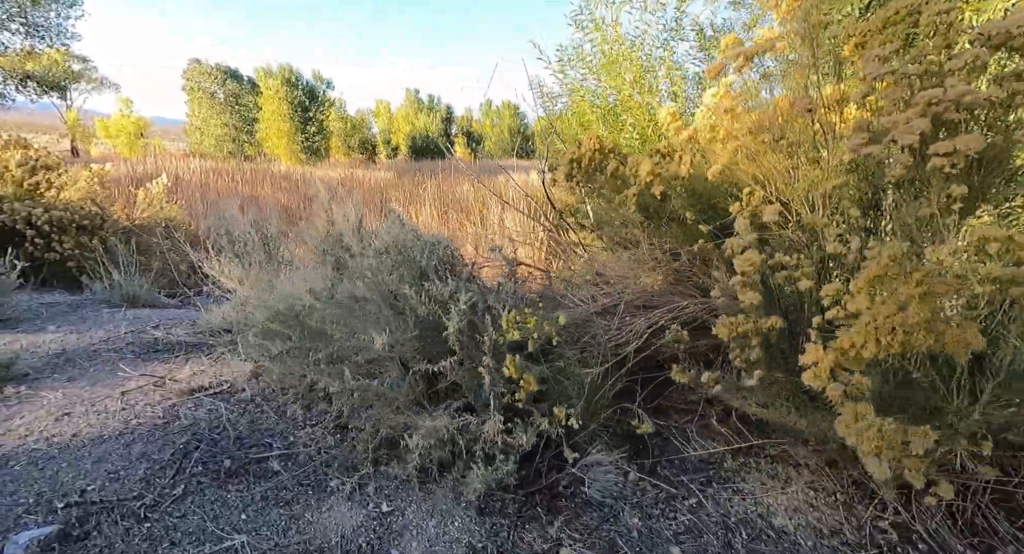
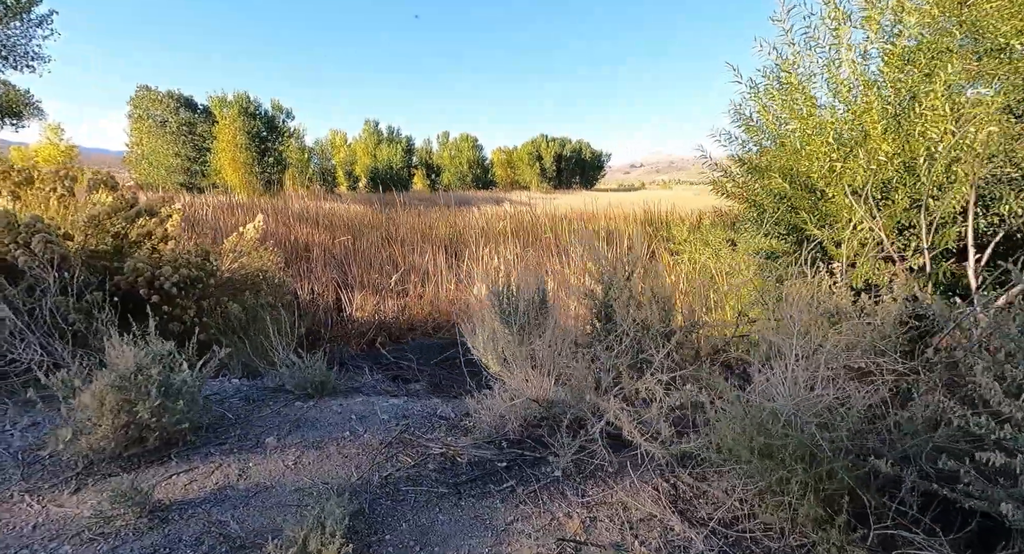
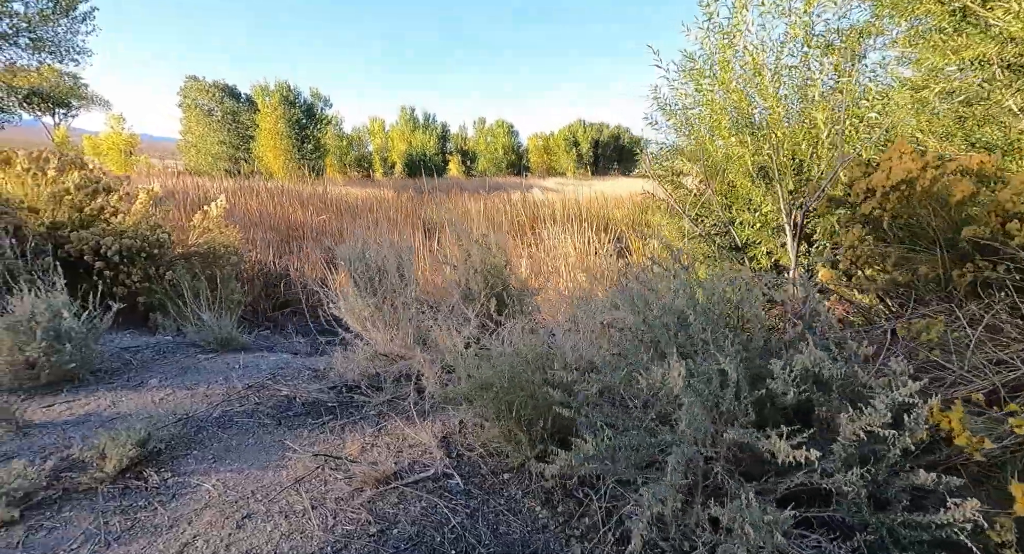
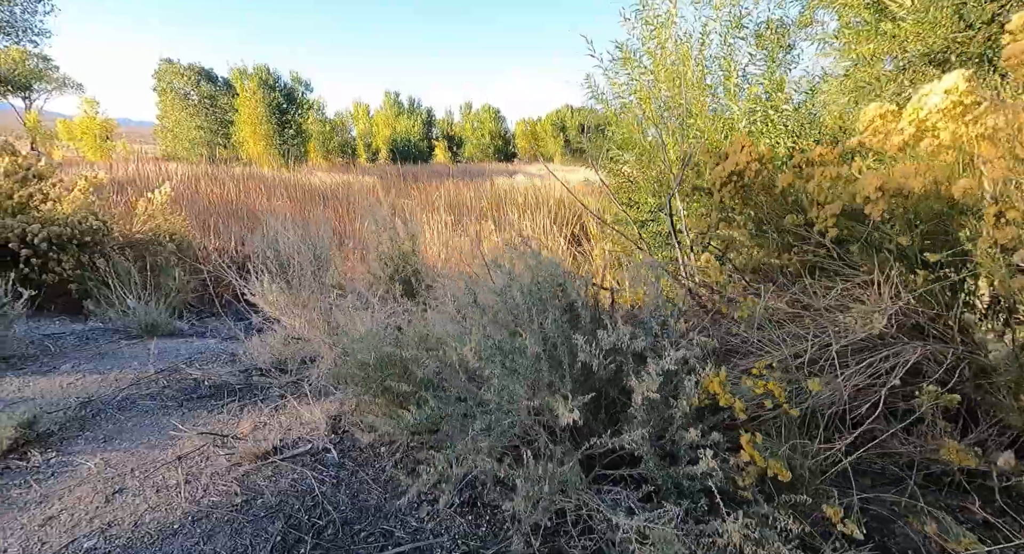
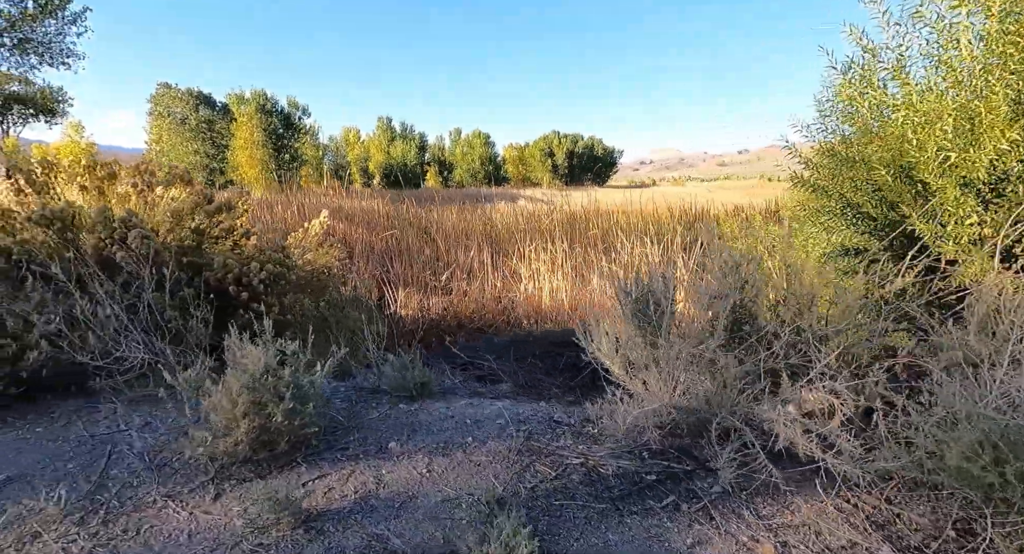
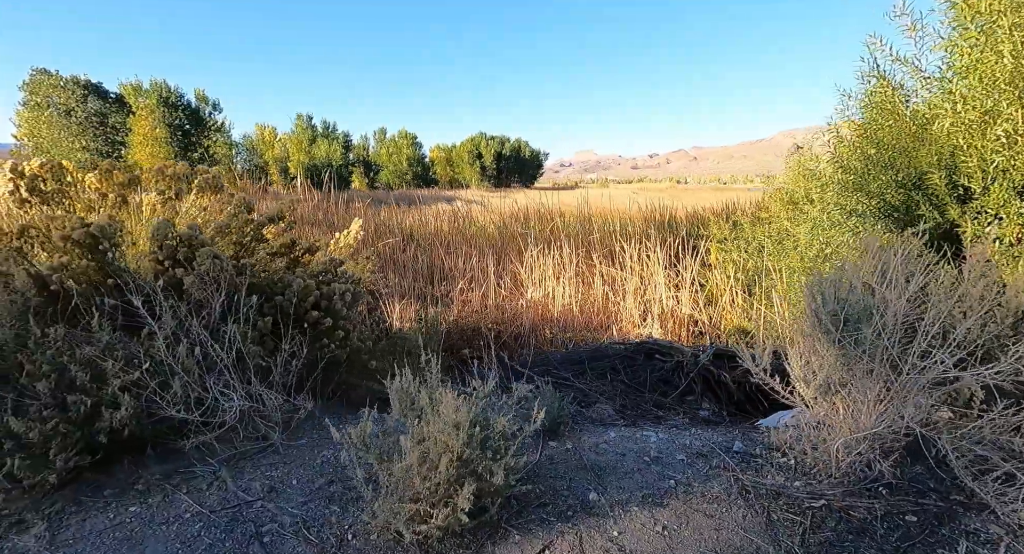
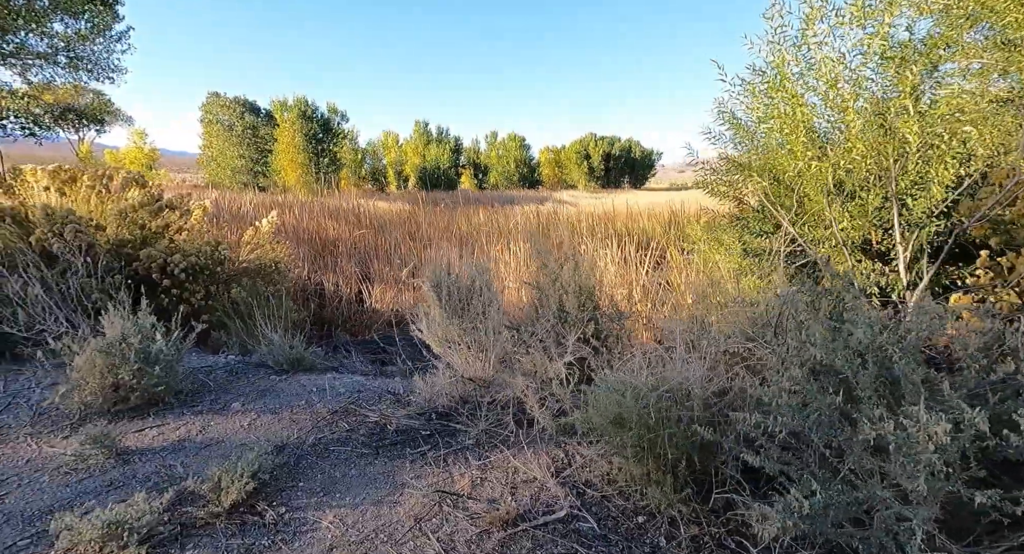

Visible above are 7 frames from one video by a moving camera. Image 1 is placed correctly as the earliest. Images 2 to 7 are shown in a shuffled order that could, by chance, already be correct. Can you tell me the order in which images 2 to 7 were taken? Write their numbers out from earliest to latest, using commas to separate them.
4, 3, 7, 2, 5, 6
